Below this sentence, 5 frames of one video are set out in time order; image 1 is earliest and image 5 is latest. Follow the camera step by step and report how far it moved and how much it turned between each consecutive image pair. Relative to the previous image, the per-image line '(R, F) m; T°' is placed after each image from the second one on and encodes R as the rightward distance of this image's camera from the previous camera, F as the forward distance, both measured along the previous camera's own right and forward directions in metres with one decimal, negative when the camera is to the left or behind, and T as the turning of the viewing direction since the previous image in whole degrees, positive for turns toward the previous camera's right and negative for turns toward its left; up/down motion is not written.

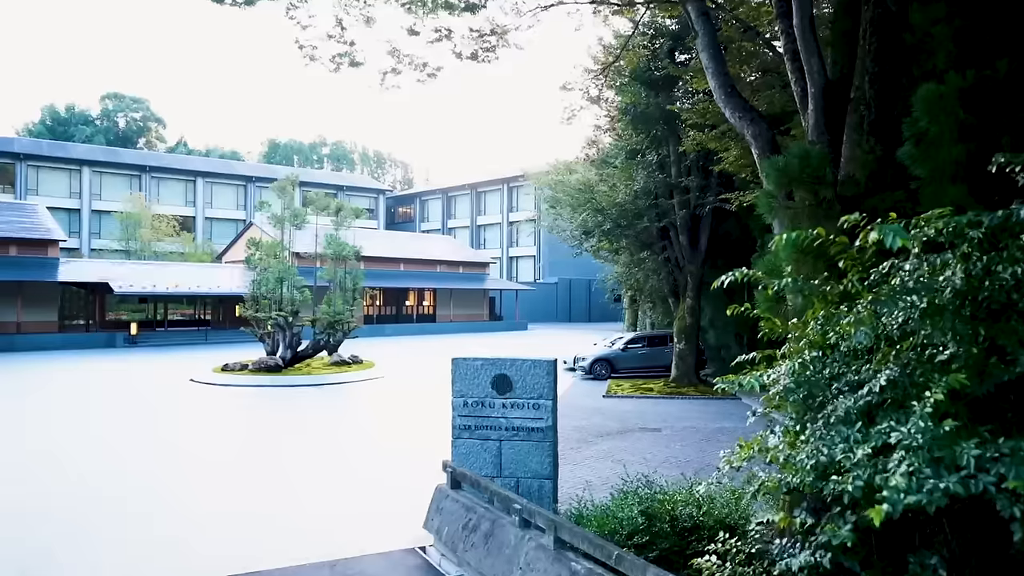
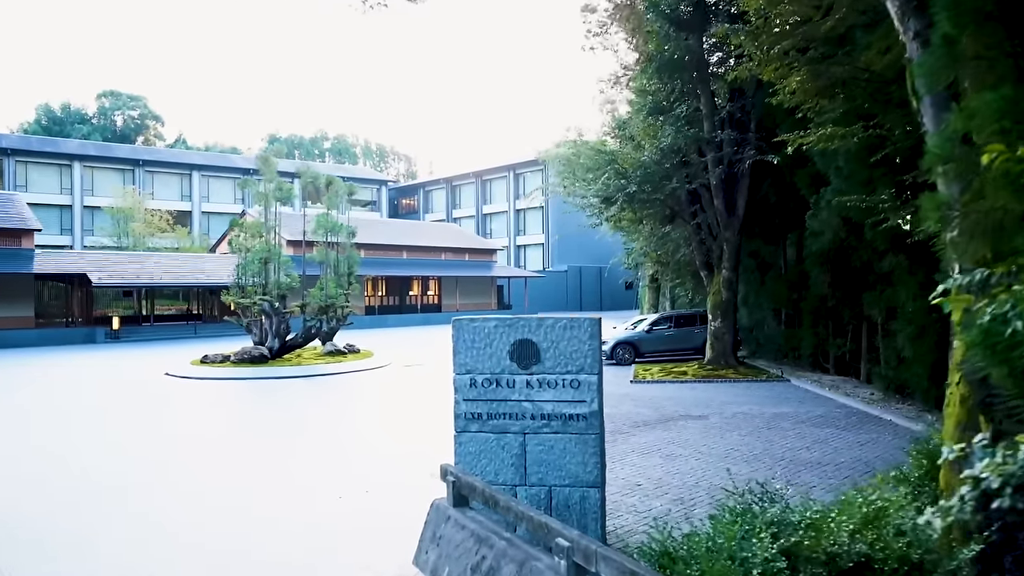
(-0.1, +2.1) m; -1°
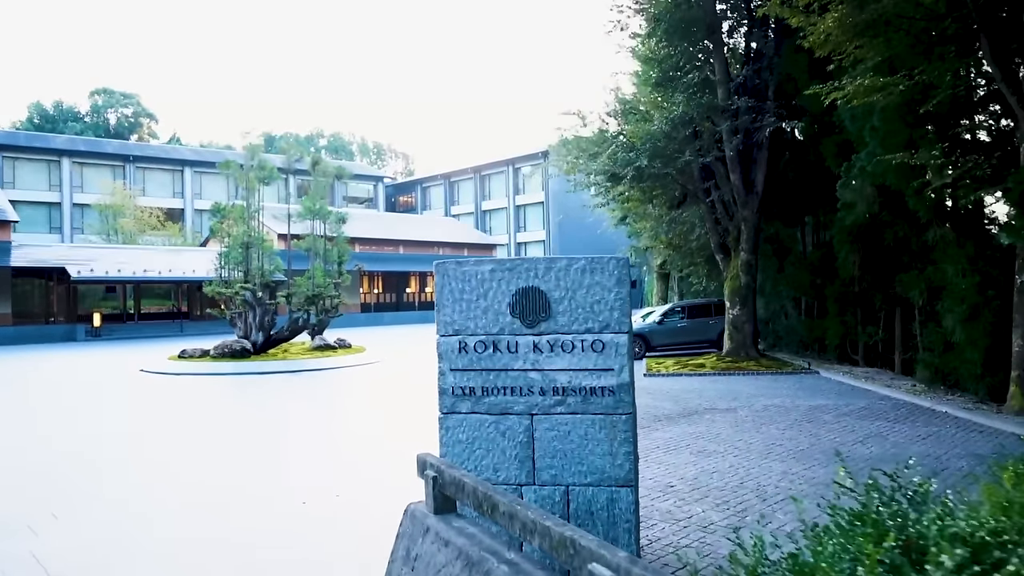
(0.0, +1.2) m; 0°
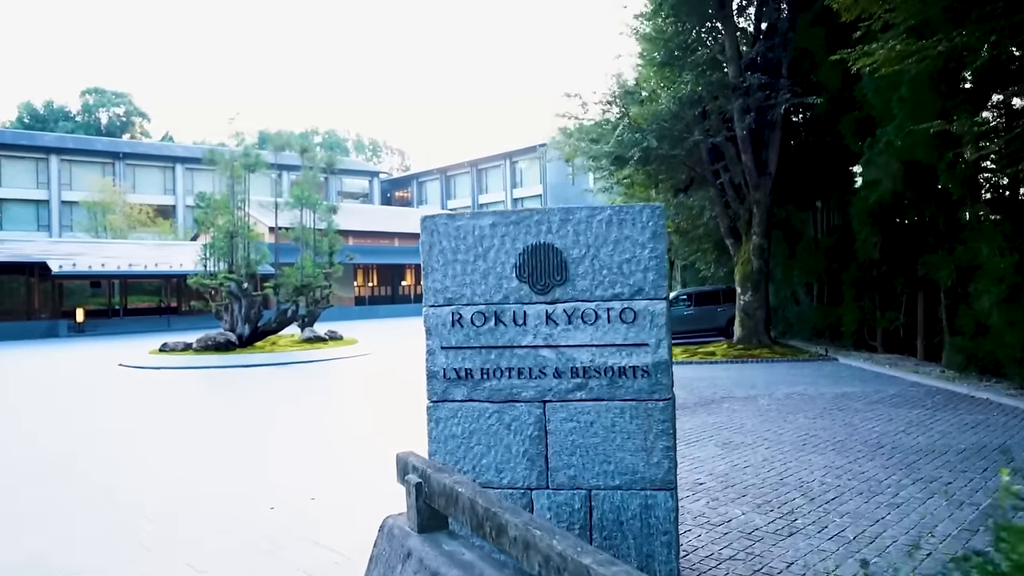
(0.0, +0.7) m; 0°
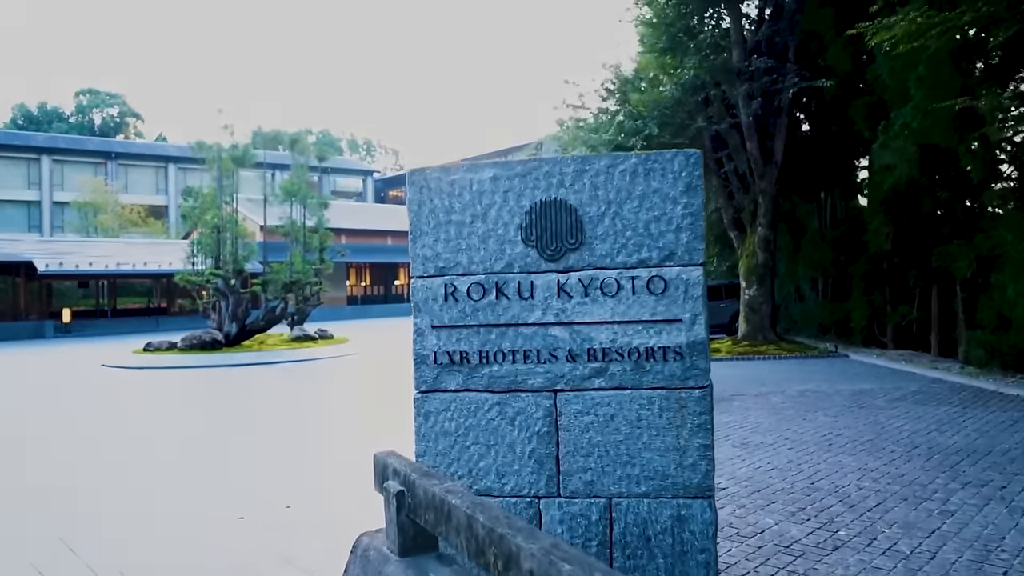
(0.0, +0.5) m; 0°
